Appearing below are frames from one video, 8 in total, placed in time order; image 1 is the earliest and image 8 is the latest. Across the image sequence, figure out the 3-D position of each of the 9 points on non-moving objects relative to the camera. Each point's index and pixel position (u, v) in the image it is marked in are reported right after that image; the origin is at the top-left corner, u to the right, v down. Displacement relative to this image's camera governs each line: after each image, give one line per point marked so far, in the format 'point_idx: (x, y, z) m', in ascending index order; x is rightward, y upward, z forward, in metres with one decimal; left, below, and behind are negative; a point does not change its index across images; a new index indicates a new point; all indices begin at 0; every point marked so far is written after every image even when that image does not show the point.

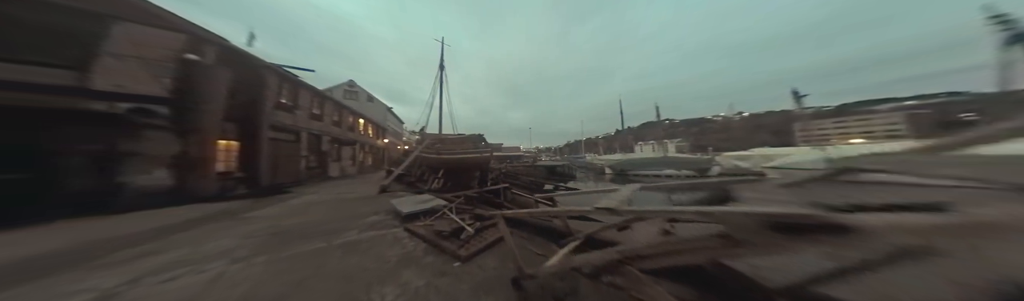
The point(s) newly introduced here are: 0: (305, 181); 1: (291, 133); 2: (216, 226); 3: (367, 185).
0: (-10.2, -1.5, +7.3) m
1: (-10.0, +0.8, +6.7) m
2: (-4.6, -1.2, +2.3) m
3: (-6.6, -1.6, +6.7) m
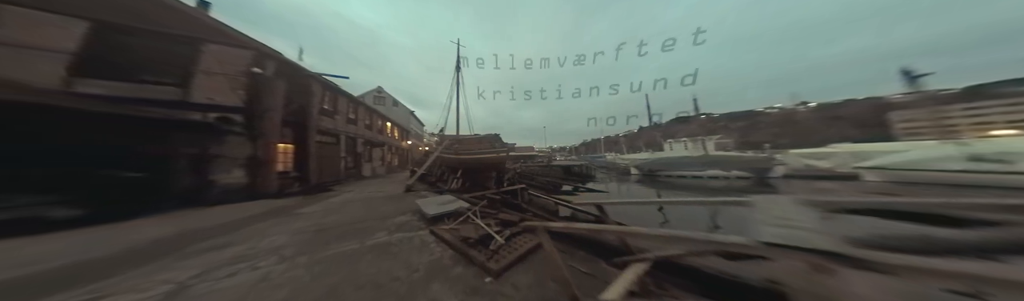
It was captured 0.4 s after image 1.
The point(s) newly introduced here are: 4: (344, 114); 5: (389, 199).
0: (-9.3, -1.6, +8.1) m
1: (-9.1, +0.7, +7.5) m
2: (-4.2, -1.2, +2.6) m
3: (-5.7, -1.7, +7.2) m
4: (-9.2, +2.0, +8.0) m
5: (-4.3, -1.6, +4.9) m
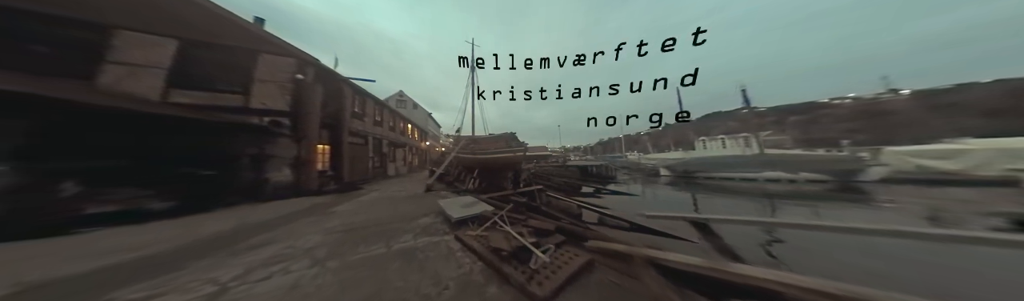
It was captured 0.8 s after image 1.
0: (-8.3, -1.7, +8.7) m
1: (-8.2, +0.7, +8.0) m
2: (-3.7, -1.3, +2.7) m
3: (-4.8, -1.7, +7.4) m
4: (-8.2, +2.0, +8.6) m
5: (-3.6, -1.6, +5.0) m
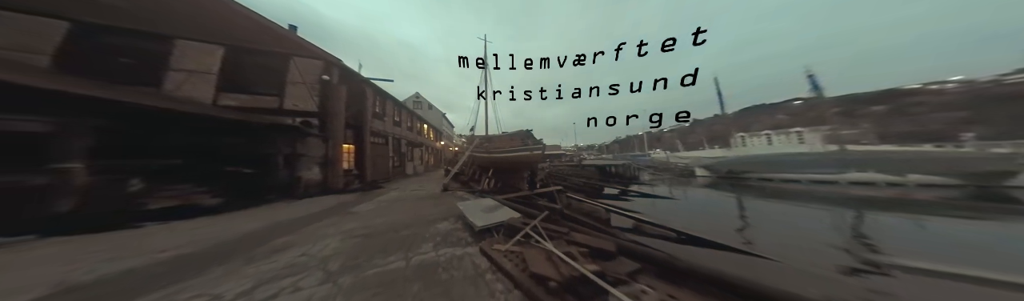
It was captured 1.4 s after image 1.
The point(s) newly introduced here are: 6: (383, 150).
0: (-7.4, -1.6, +9.0) m
1: (-7.3, +0.7, +8.3) m
2: (-3.2, -1.2, +2.7) m
3: (-4.0, -1.6, +7.5) m
4: (-7.3, +2.0, +8.9) m
5: (-3.0, -1.6, +5.0) m
6: (-7.4, 0.0, +8.4) m
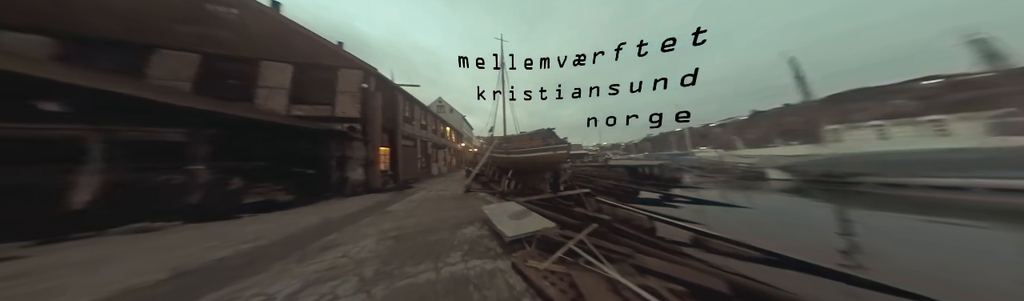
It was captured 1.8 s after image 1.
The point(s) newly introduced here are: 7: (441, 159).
0: (-6.0, -1.8, +9.6) m
1: (-6.1, +0.6, +9.0) m
2: (-2.7, -1.3, +2.9) m
3: (-2.8, -1.7, +7.7) m
4: (-6.0, +1.9, +9.5) m
5: (-2.2, -1.6, +5.1) m
6: (-6.1, -0.1, +9.1) m
7: (-5.8, -0.7, +12.3) m
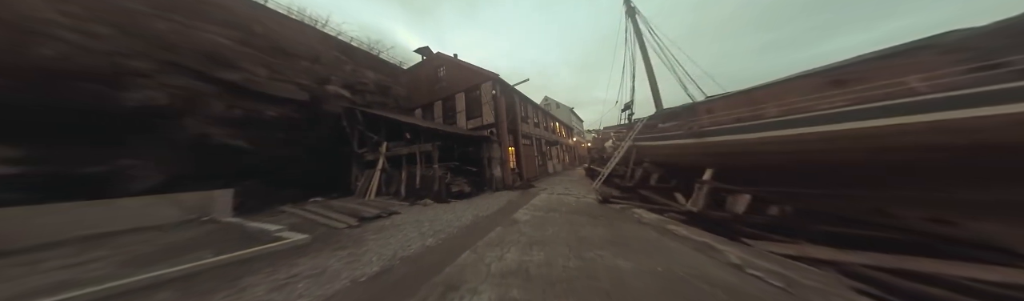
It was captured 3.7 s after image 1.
0: (+3.1, -1.3, +9.2) m
1: (+2.3, +0.9, +8.8) m
2: (0.0, -1.3, +2.3) m
3: (+3.6, -1.2, +5.6) m
4: (+2.6, +2.3, +9.1) m
5: (+2.1, -1.4, +3.4) m
6: (+2.4, +0.3, +8.9) m
7: (+5.1, 0.0, +10.8) m
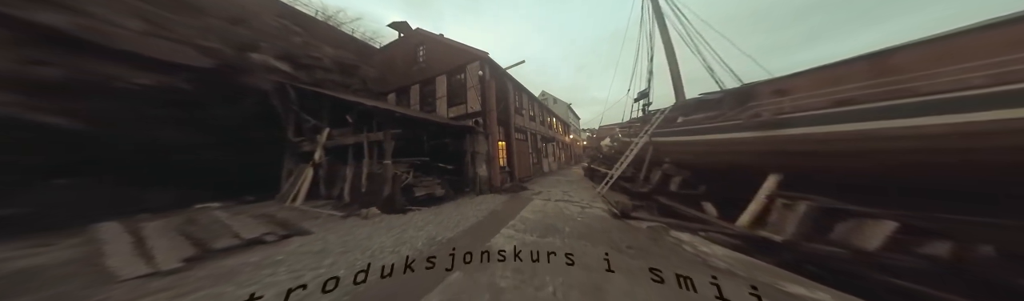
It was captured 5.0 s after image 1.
0: (+2.5, -1.2, +8.1) m
1: (+1.8, +1.1, +7.7) m
2: (-0.3, -1.1, +1.1) m
3: (+3.2, -1.1, +4.5) m
4: (+2.2, +2.5, +7.9) m
5: (+1.7, -1.2, +2.2) m
6: (+1.9, +0.4, +7.8) m
7: (+4.5, +0.1, +9.7) m
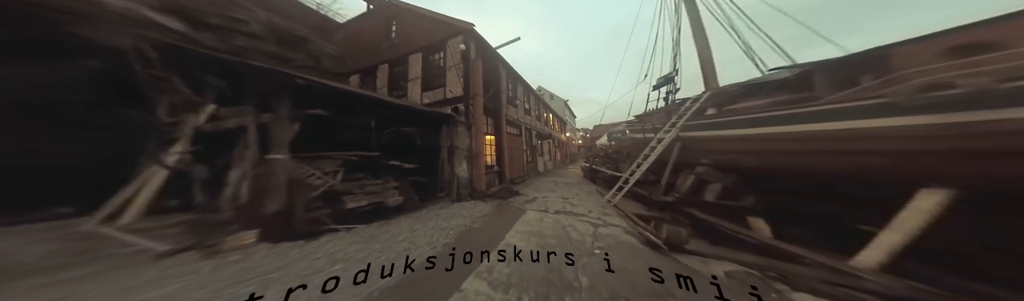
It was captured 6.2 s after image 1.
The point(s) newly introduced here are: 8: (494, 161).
0: (+2.0, -1.1, +7.0) m
1: (+1.4, +1.2, +6.5) m
2: (-0.5, -0.9, -0.1) m
3: (+2.9, -1.1, +3.4) m
4: (+1.8, +2.6, +6.8) m
5: (+1.5, -1.1, +1.1) m
6: (+1.5, +0.5, +6.7) m
7: (+4.0, +0.1, +8.7) m
8: (+0.1, -0.3, +5.9) m
